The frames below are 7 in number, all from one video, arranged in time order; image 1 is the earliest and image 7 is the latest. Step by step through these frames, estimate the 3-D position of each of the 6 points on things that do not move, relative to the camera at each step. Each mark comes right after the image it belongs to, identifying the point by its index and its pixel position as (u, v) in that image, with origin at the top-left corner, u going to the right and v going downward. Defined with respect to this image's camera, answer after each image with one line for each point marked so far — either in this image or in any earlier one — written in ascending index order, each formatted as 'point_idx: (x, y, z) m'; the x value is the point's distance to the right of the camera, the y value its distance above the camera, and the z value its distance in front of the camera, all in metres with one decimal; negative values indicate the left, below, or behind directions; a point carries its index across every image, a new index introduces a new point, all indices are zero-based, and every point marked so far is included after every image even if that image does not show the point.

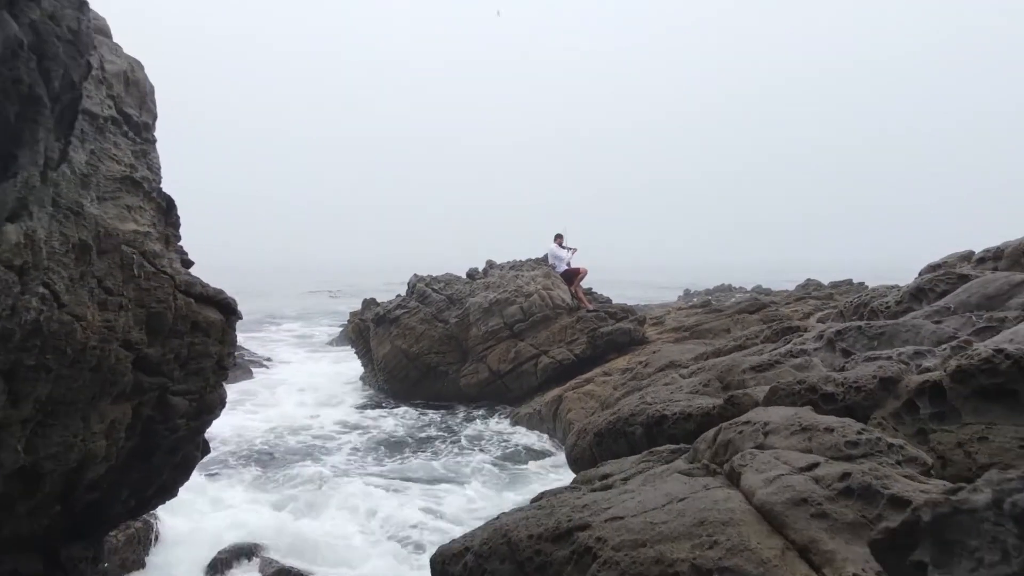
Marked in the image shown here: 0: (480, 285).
0: (-0.7, +0.1, +15.7) m
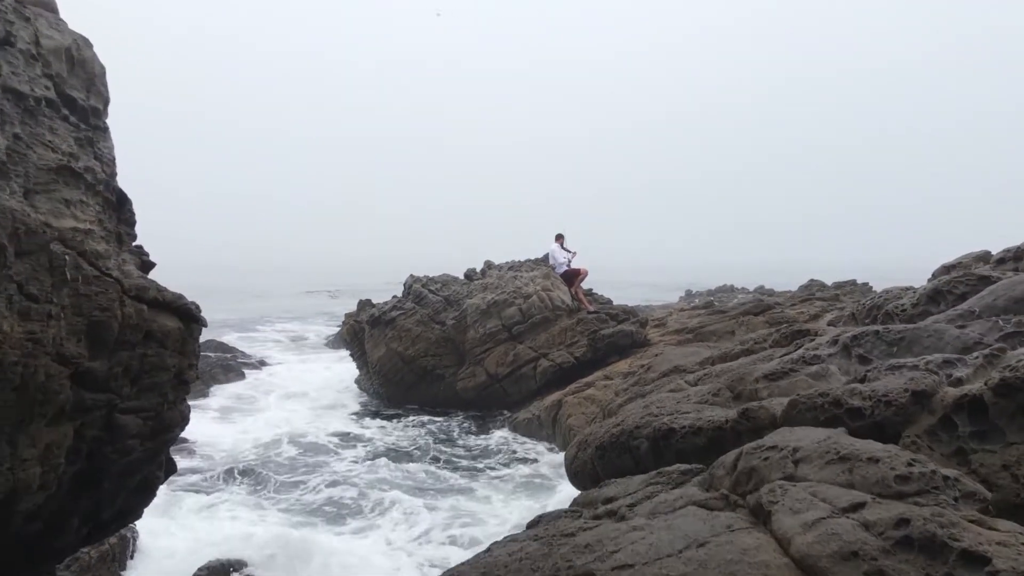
0: (-0.8, 0.0, +15.4) m
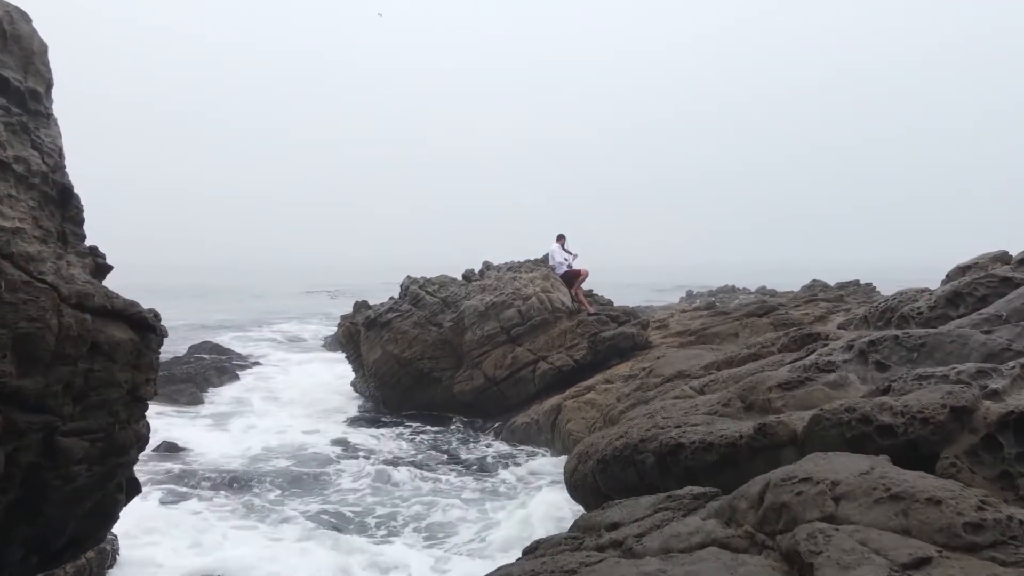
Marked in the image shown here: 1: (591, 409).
0: (-0.8, 0.0, +15.0) m
1: (+1.3, -1.9, +10.9) m
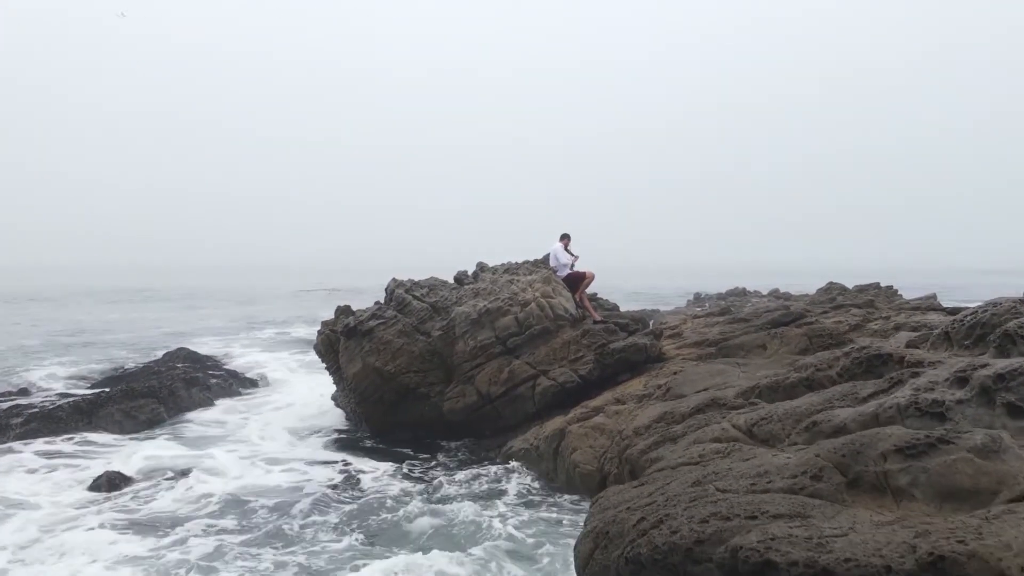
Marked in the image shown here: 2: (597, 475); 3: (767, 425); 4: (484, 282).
0: (-0.9, -0.1, +13.5) m
1: (+1.2, -2.0, +9.3) m
2: (+1.1, -2.4, +9.0) m
3: (+1.9, -1.0, +5.2) m
4: (-0.5, +0.1, +13.9) m
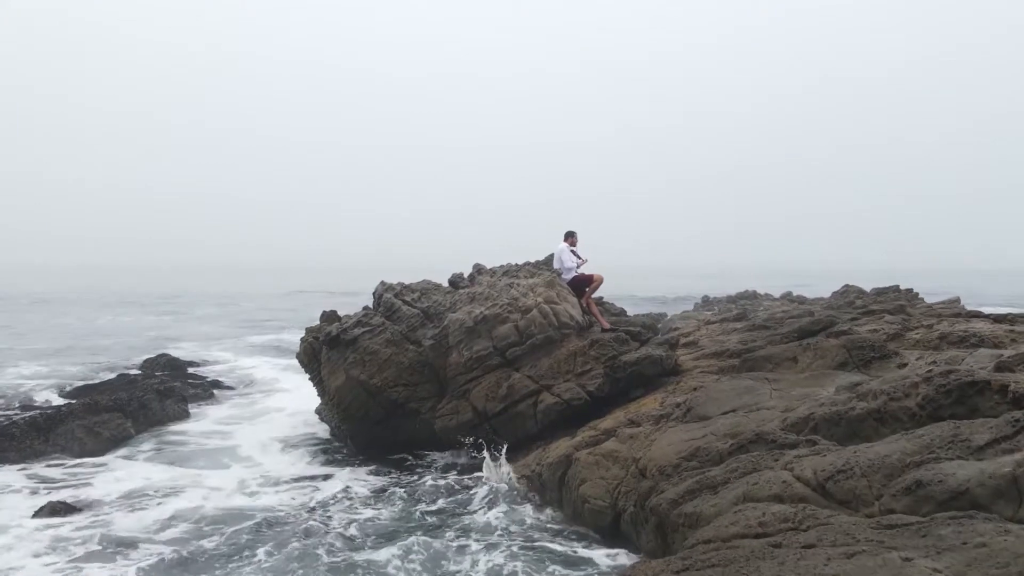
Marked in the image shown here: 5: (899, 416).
0: (-0.9, -0.1, +12.3) m
1: (+1.2, -2.1, +8.1) m
2: (+1.1, -2.5, +7.7) m
3: (+1.9, -1.1, +4.0) m
4: (-0.6, 0.0, +12.6) m
5: (+2.8, -0.9, +5.0) m
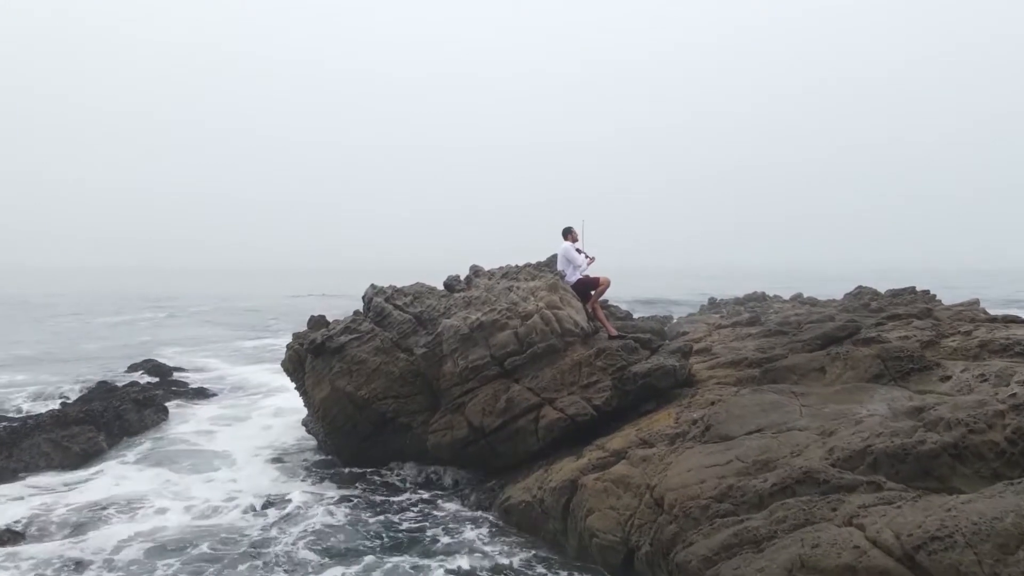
0: (-0.9, -0.2, +11.4) m
1: (+1.2, -2.1, +7.2) m
2: (+1.1, -2.5, +6.8) m
3: (+1.9, -1.1, +3.1) m
4: (-0.6, 0.0, +11.7) m
5: (+2.8, -0.9, +4.1) m
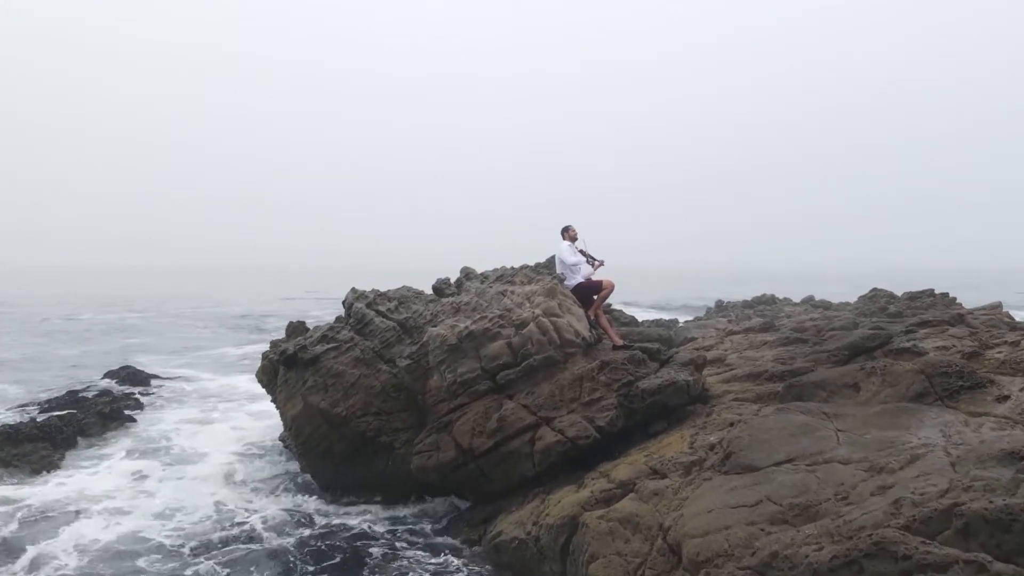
0: (-1.0, -0.3, +10.3) m
1: (+1.1, -2.2, +6.1) m
2: (+1.0, -2.6, +5.8) m
3: (+1.8, -1.2, +2.0) m
4: (-0.7, -0.1, +10.7) m
5: (+2.7, -1.0, +3.0) m
